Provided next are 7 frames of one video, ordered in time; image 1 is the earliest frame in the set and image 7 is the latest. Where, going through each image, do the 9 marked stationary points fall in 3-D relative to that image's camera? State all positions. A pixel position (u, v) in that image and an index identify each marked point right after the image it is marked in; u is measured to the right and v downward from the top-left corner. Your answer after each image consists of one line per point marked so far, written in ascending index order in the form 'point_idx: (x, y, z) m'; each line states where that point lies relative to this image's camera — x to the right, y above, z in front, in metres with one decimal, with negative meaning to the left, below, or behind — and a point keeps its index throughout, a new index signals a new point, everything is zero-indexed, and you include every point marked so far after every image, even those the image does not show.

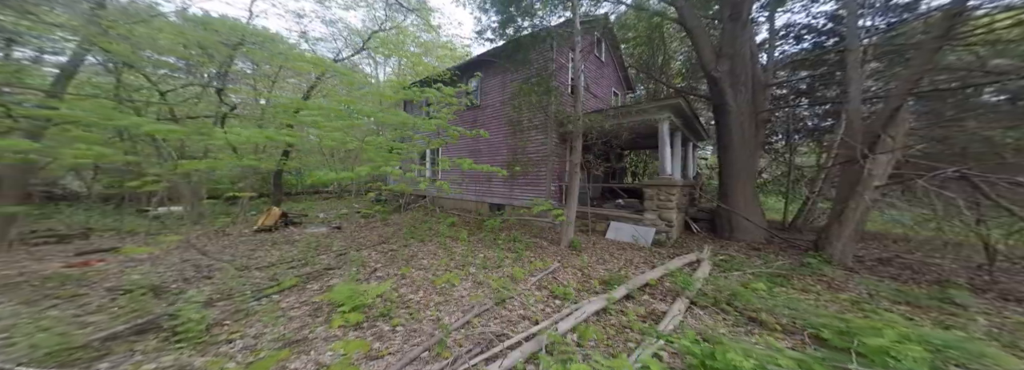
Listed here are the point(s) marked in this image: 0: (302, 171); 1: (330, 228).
0: (-6.7, +0.5, +7.4) m
1: (-5.4, -1.3, +6.9) m
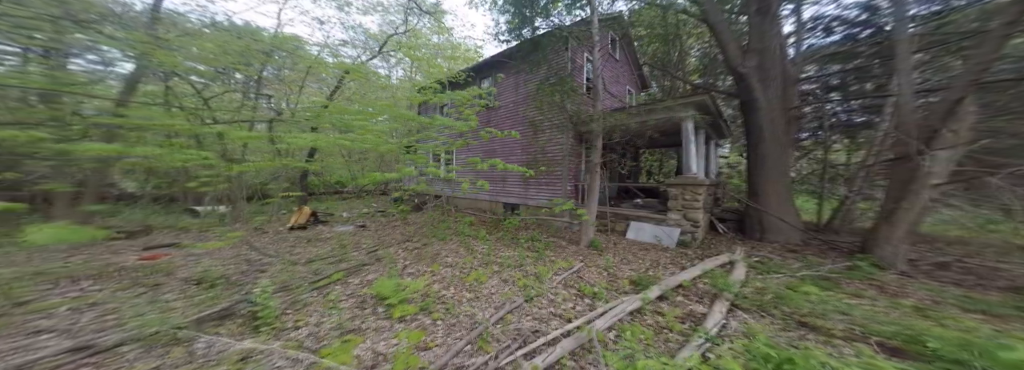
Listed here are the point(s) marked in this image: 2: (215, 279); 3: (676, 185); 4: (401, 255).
0: (-6.1, +0.5, +7.7) m
1: (-4.8, -1.3, +7.2) m
2: (-4.0, -1.3, +3.3) m
3: (+3.9, 0.0, +5.6) m
4: (-2.2, -1.4, +4.6) m
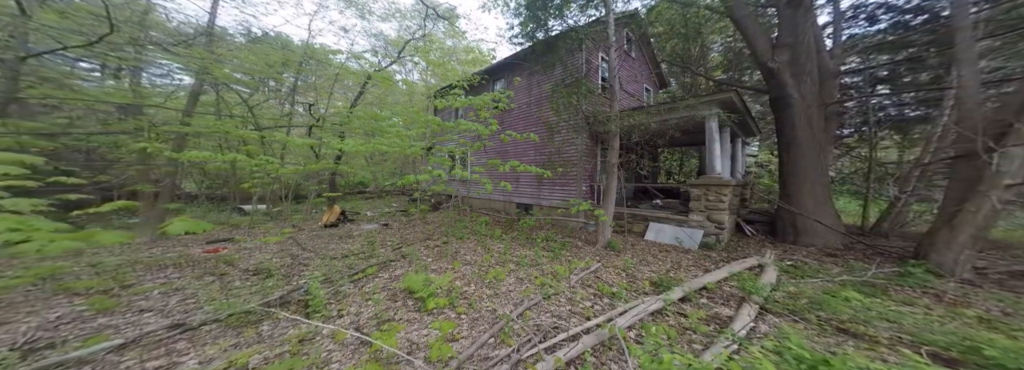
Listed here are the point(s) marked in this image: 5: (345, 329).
0: (-5.5, +0.5, +8.2) m
1: (-4.2, -1.3, +7.5) m
2: (-3.8, -1.3, +3.6) m
3: (+4.4, 0.0, +5.4) m
4: (-1.8, -1.4, +4.8) m
5: (-1.7, -1.4, +2.3) m
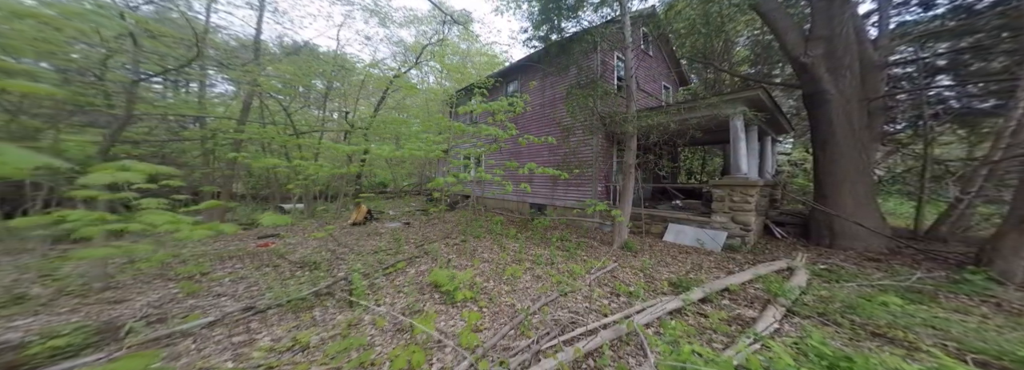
0: (-4.9, +0.4, +8.7) m
1: (-3.7, -1.3, +7.9) m
2: (-3.5, -1.3, +4.0) m
3: (+4.8, 0.0, +5.2) m
4: (-1.4, -1.4, +5.1) m
5: (-1.5, -1.4, +2.6) m
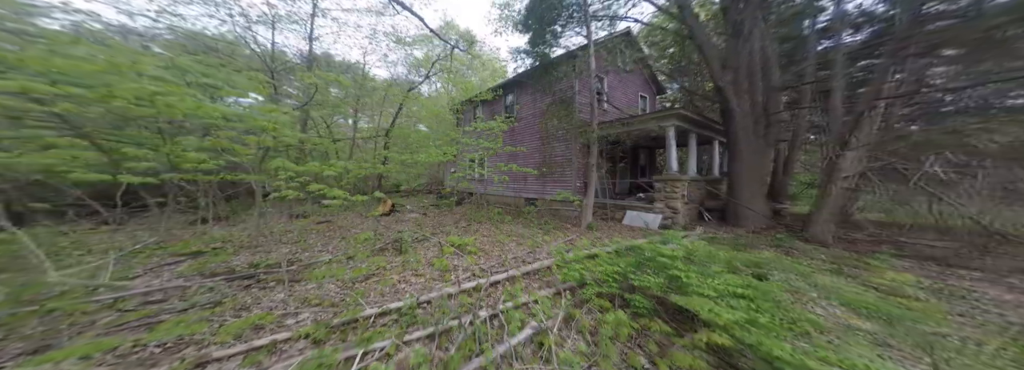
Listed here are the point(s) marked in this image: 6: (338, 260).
0: (-5.1, +0.5, +10.6) m
1: (-3.9, -1.2, +9.8) m
2: (-3.7, -1.3, +5.9) m
3: (+4.5, +0.1, +6.9) m
4: (-1.7, -1.3, +6.9) m
5: (-1.8, -1.4, +4.4) m
6: (-3.1, -1.4, +4.2) m
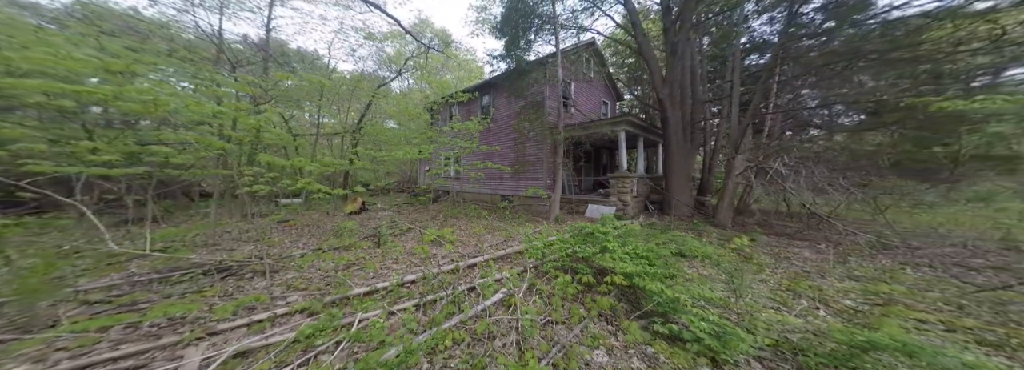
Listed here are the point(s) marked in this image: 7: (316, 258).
0: (-6.4, +0.6, +10.4) m
1: (-5.1, -1.1, +9.8) m
2: (-4.5, -1.2, +6.0) m
3: (+3.6, +0.3, +7.9) m
4: (-2.6, -1.2, +7.2) m
5: (-2.3, -1.3, +4.7) m
6: (-3.6, -1.3, +4.3) m
7: (-3.4, -1.3, +4.1) m
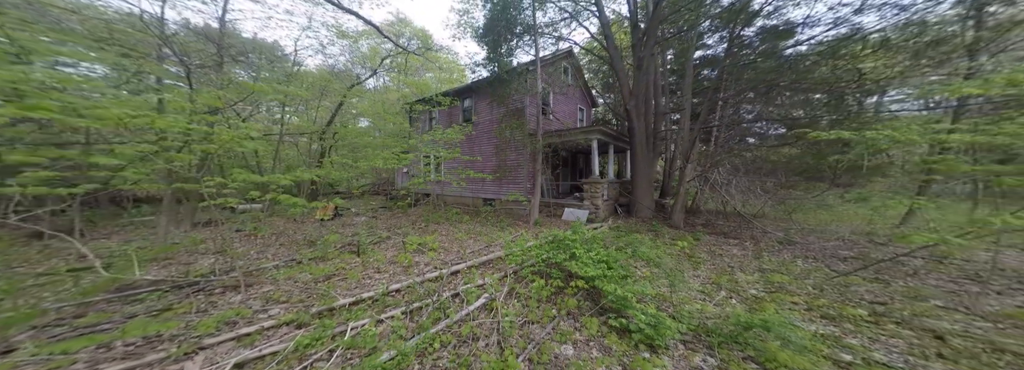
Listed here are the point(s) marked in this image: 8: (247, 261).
0: (-7.4, +0.4, +10.0) m
1: (-6.0, -1.3, +9.6) m
2: (-5.0, -1.4, +5.8) m
3: (+2.8, +0.1, +8.5) m
4: (-3.2, -1.4, +7.2) m
5: (-2.8, -1.5, +4.8) m
6: (-4.0, -1.5, +4.2) m
7: (-3.8, -1.5, +4.0) m
8: (-5.3, -1.5, +4.6) m
